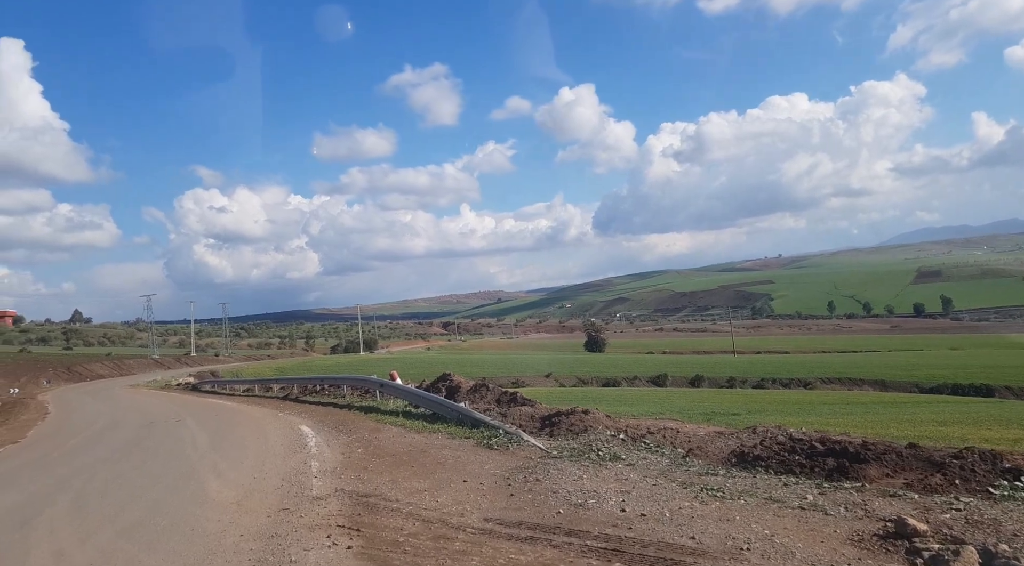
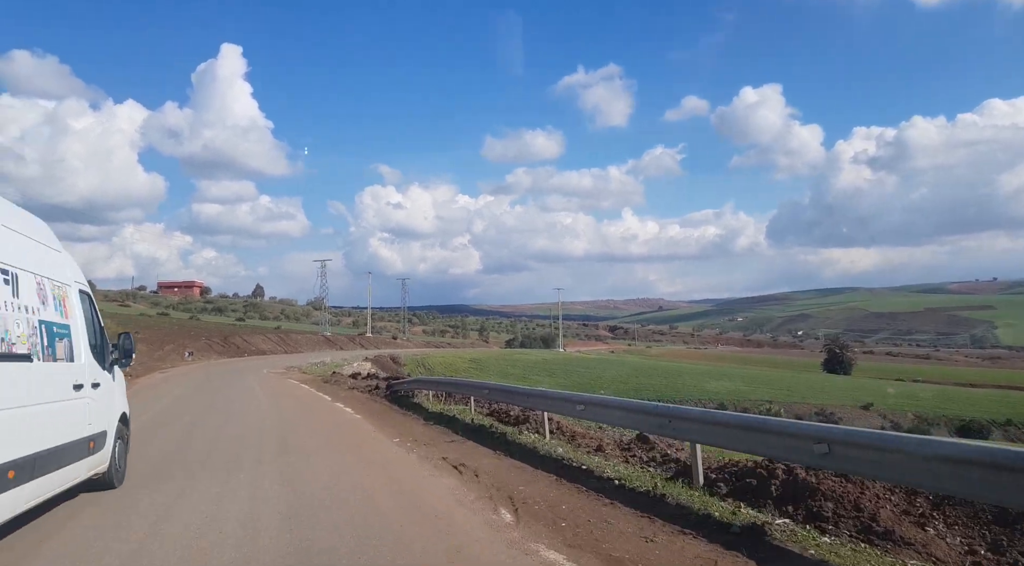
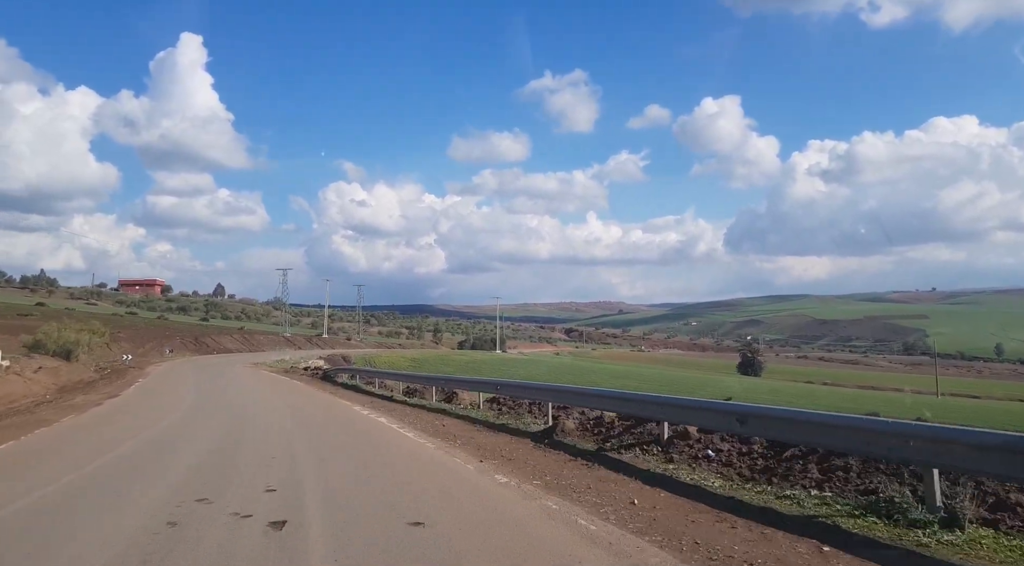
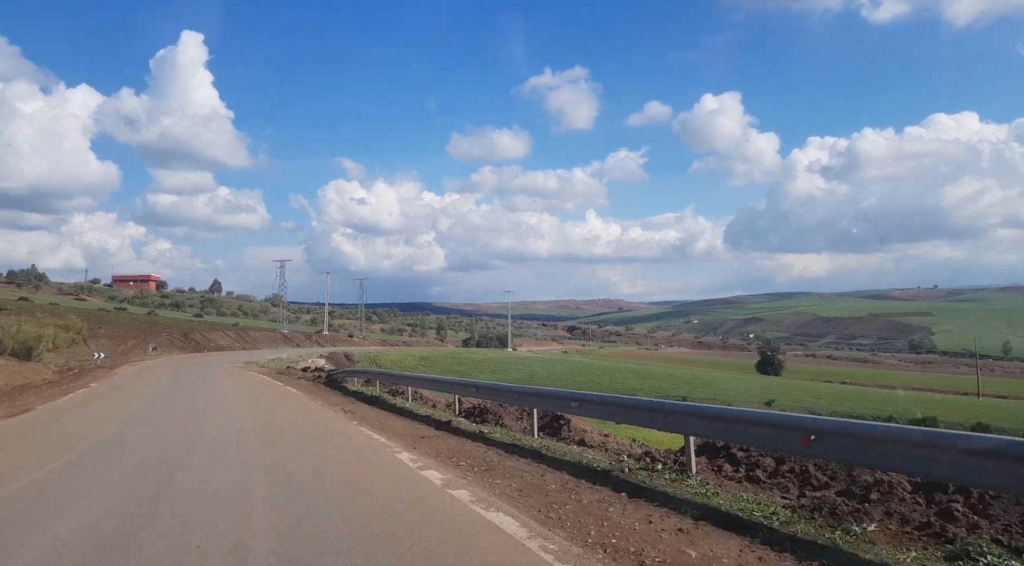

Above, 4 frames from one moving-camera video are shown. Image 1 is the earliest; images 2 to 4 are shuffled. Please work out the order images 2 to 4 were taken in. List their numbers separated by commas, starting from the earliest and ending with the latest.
3, 4, 2
